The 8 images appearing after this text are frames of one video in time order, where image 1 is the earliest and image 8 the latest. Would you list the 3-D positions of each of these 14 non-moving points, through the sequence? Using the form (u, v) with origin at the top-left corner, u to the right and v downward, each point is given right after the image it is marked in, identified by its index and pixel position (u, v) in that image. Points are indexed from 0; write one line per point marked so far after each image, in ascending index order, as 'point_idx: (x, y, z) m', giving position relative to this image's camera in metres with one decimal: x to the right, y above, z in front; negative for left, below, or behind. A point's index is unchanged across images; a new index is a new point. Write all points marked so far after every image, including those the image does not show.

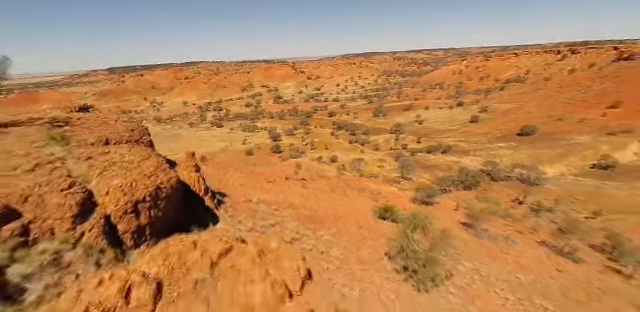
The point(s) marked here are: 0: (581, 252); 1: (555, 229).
0: (+9.2, -3.4, +9.5) m
1: (+10.2, -3.1, +11.7) m
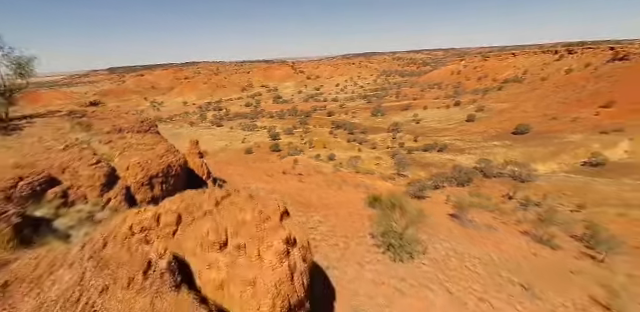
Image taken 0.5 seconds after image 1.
0: (+9.0, -3.2, +10.1) m
1: (+10.0, -2.9, +12.3) m
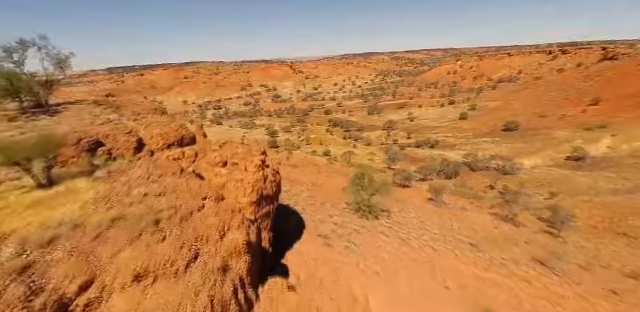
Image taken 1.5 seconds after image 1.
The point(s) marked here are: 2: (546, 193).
0: (+8.6, -2.7, +11.3) m
1: (+9.5, -2.4, +13.5) m
2: (+13.7, -2.3, +16.3) m
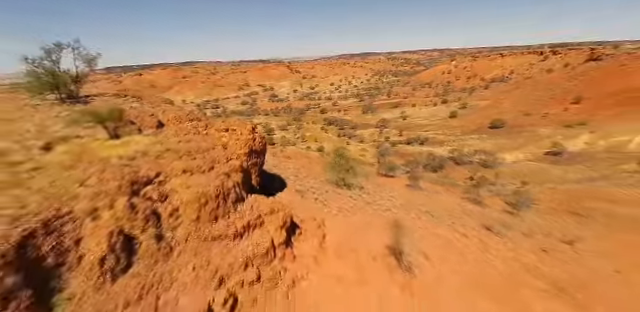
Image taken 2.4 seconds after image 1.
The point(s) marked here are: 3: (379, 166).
0: (+8.0, -2.2, +12.7) m
1: (+9.0, -1.9, +15.0) m
2: (+13.2, -1.8, +17.8) m
3: (+4.3, -0.7, +19.6) m
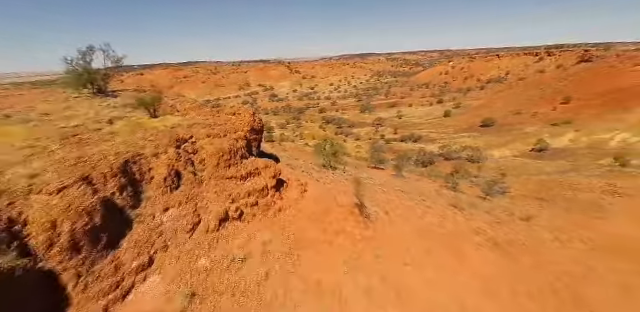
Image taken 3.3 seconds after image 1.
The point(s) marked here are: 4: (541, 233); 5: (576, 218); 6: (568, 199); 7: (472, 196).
0: (+7.7, -1.7, +14.2) m
1: (+8.6, -1.5, +16.4) m
2: (+12.8, -1.3, +19.3) m
3: (+4.0, -0.3, +21.1) m
4: (+7.7, -2.7, +9.3) m
5: (+11.1, -2.6, +11.5) m
6: (+12.6, -2.2, +13.7) m
7: (+7.4, -2.0, +13.0) m
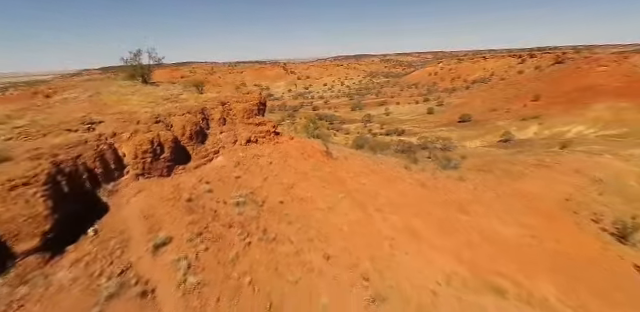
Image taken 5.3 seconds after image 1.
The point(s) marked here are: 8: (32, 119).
0: (+6.9, -0.5, +17.8) m
1: (+7.8, -0.2, +20.1) m
2: (+12.0, -0.1, +23.0) m
3: (+3.1, +0.9, +24.7) m
4: (+7.0, -1.4, +12.9) m
5: (+10.3, -1.4, +15.2) m
6: (+11.9, -0.9, +17.4) m
7: (+6.7, -0.7, +16.6) m
8: (-6.0, +0.8, +5.6) m
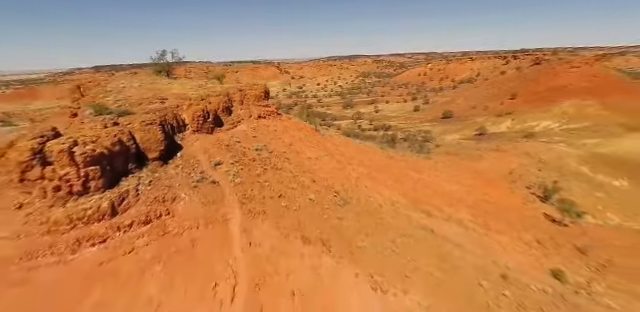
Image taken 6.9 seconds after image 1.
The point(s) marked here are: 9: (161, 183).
0: (+6.3, +0.6, +21.0) m
1: (+7.2, +0.9, +23.3) m
2: (+11.2, +1.0, +26.3) m
3: (+2.3, +2.0, +27.8) m
4: (+6.5, -0.3, +16.1) m
5: (+9.8, -0.2, +18.5) m
6: (+11.2, +0.2, +20.7) m
7: (+6.1, +0.4, +19.8) m
8: (-6.3, +1.9, +8.5) m
9: (-3.5, -0.6, +5.9) m
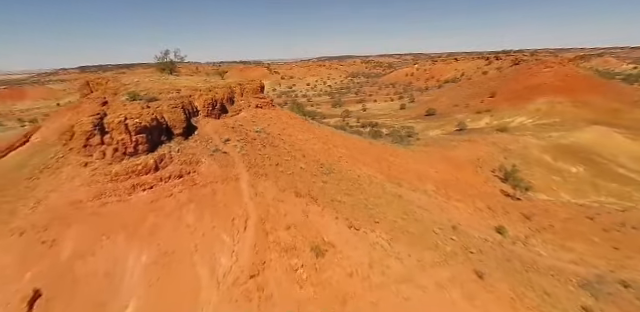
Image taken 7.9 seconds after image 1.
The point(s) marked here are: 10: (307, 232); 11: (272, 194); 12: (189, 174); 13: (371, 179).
0: (+5.4, +1.4, +23.1) m
1: (+6.2, +1.7, +25.4) m
2: (+10.2, +1.8, +28.6) m
3: (+1.2, +2.8, +29.7) m
4: (+5.8, +0.5, +18.2) m
5: (+9.0, +0.6, +20.7) m
6: (+10.4, +1.0, +22.9) m
7: (+5.2, +1.2, +21.9) m
8: (-6.8, +2.5, +10.2) m
9: (-3.8, +0.1, +7.7) m
10: (-0.3, -1.9, +6.8) m
11: (-1.3, -1.1, +7.5) m
12: (-3.5, -0.5, +7.1) m
13: (+2.0, -0.9, +10.5) m
